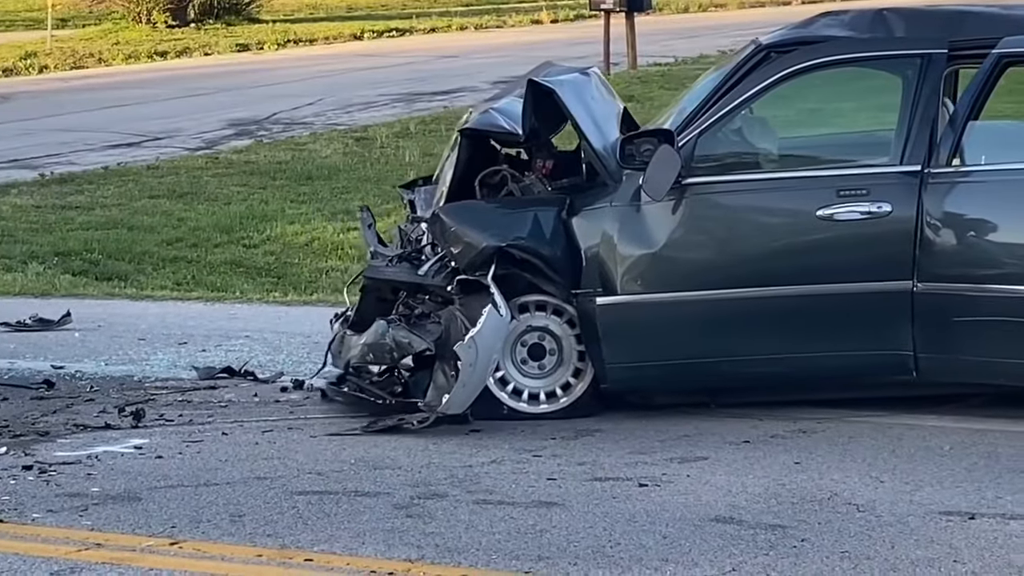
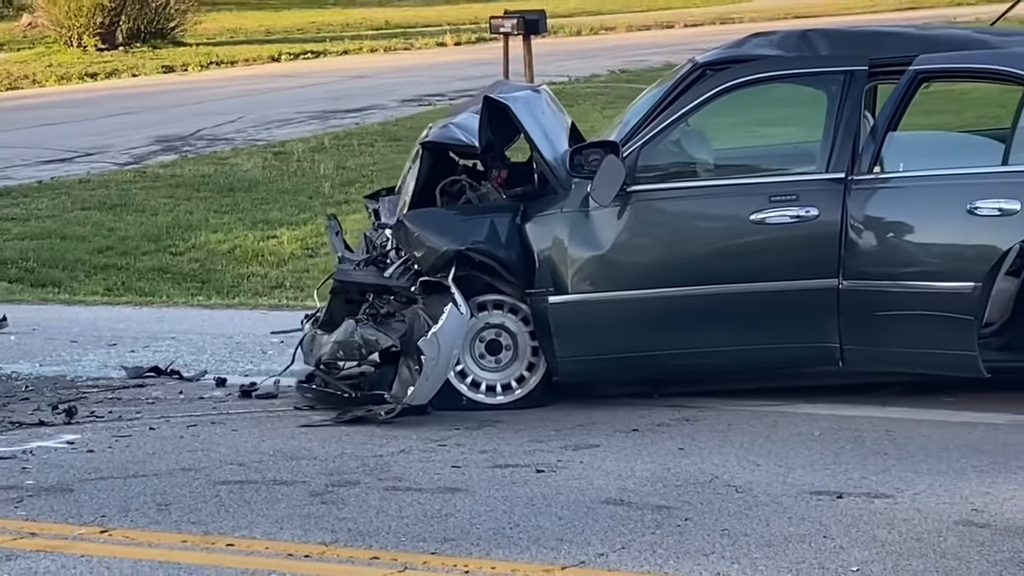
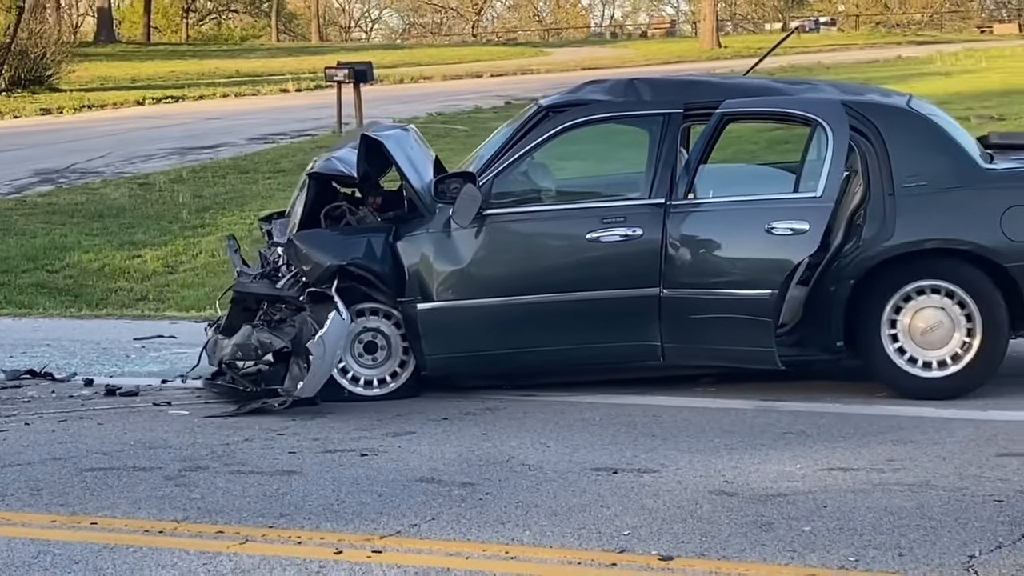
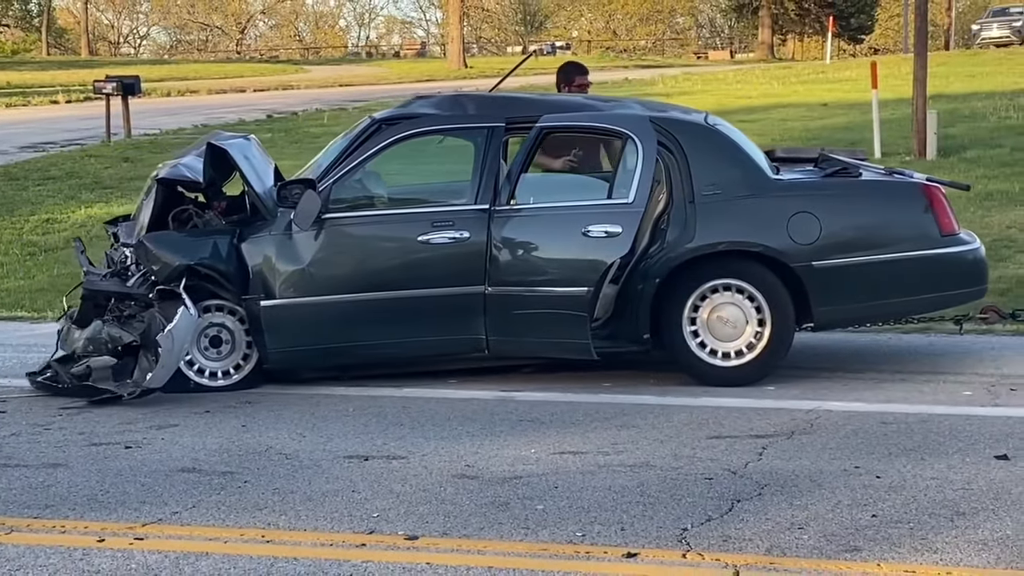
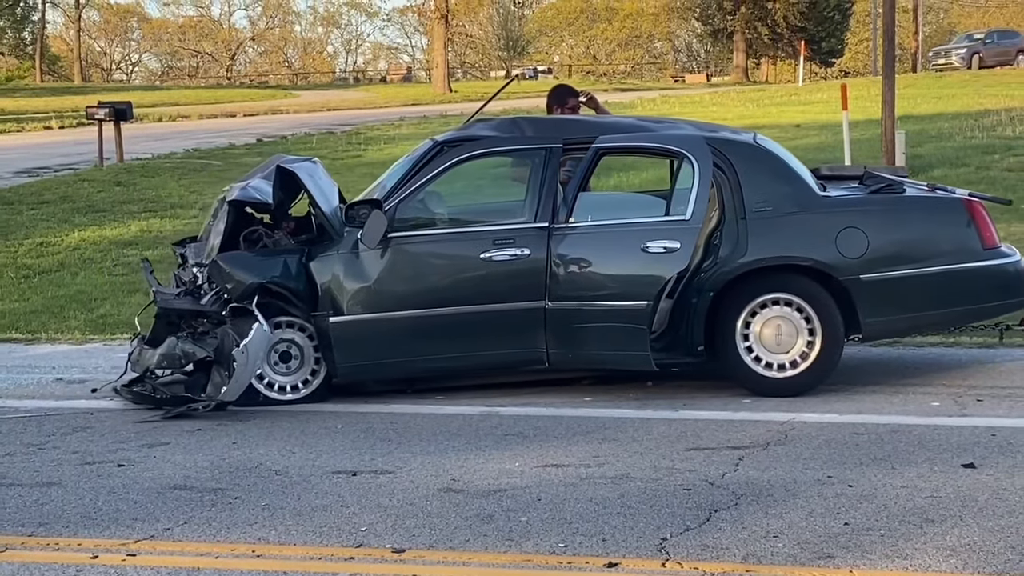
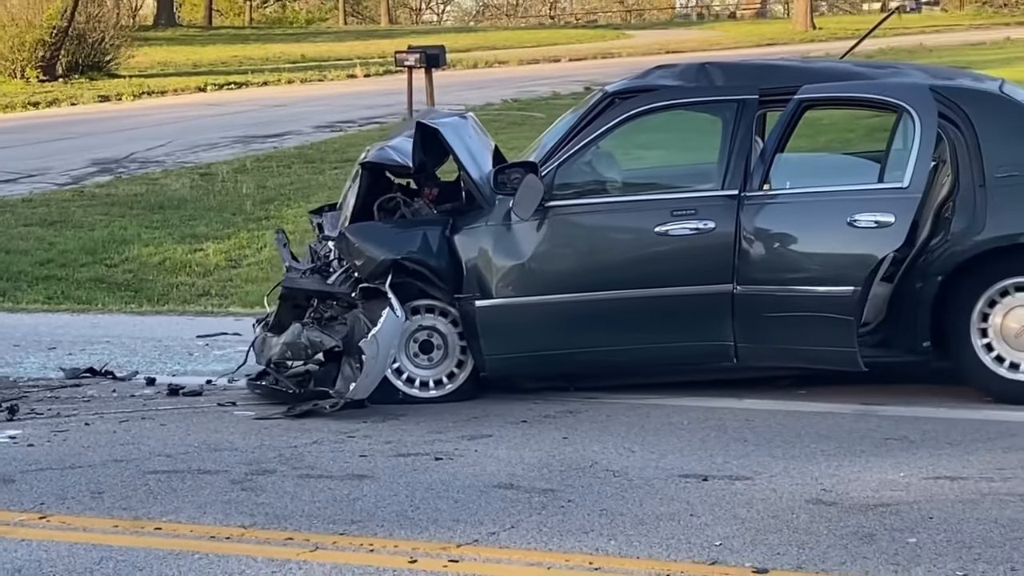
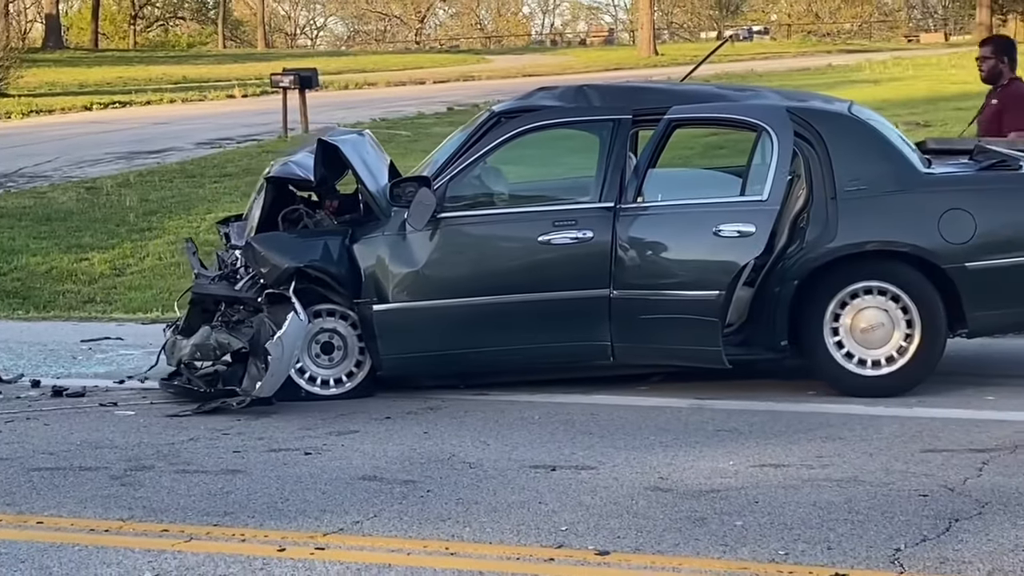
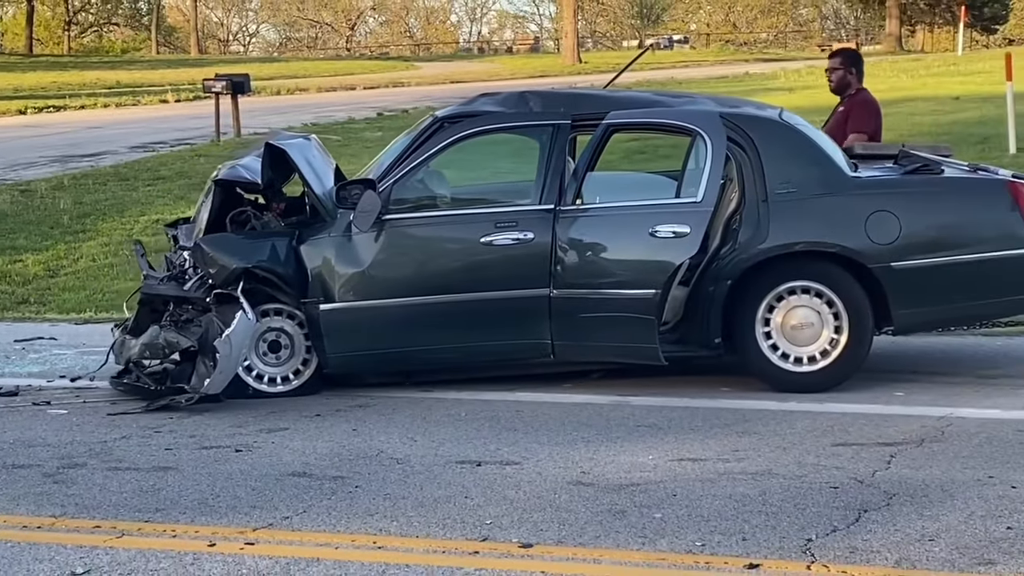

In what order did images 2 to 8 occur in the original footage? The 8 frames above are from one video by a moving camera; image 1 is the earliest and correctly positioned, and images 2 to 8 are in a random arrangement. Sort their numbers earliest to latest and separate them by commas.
2, 6, 3, 7, 8, 4, 5
